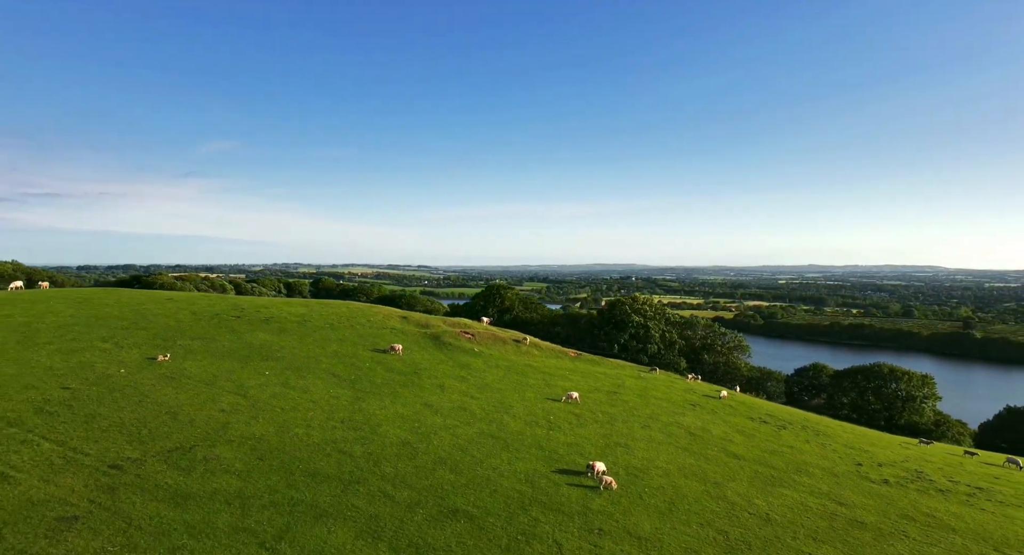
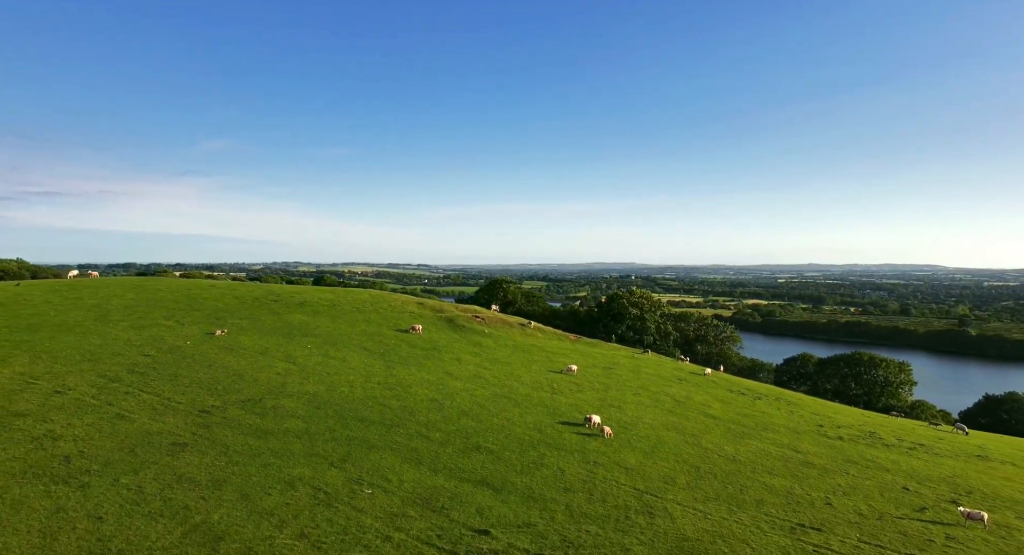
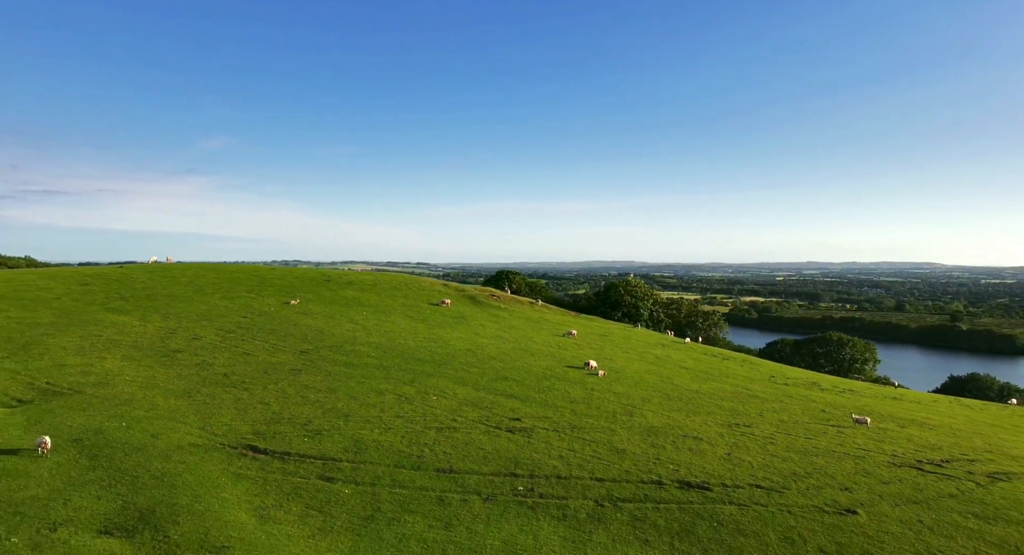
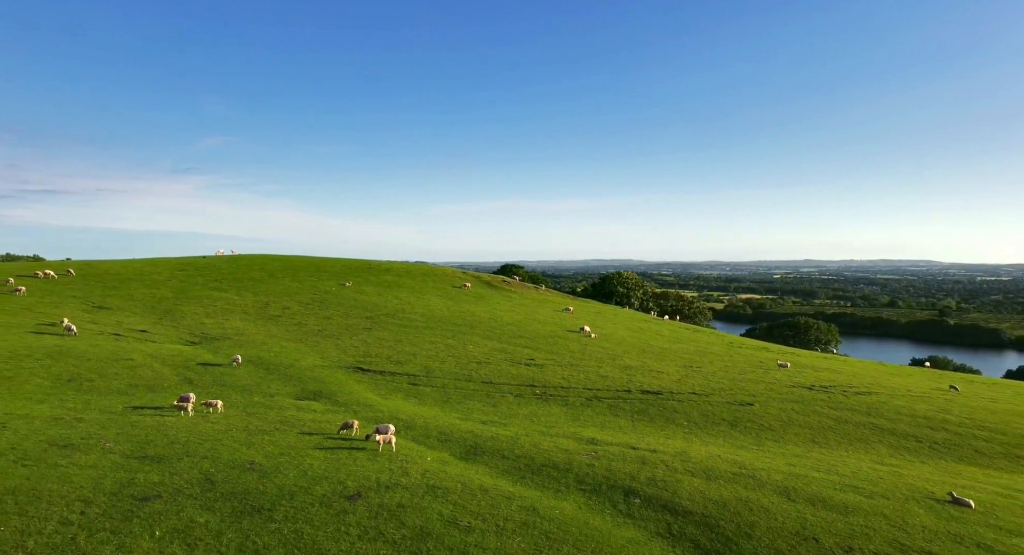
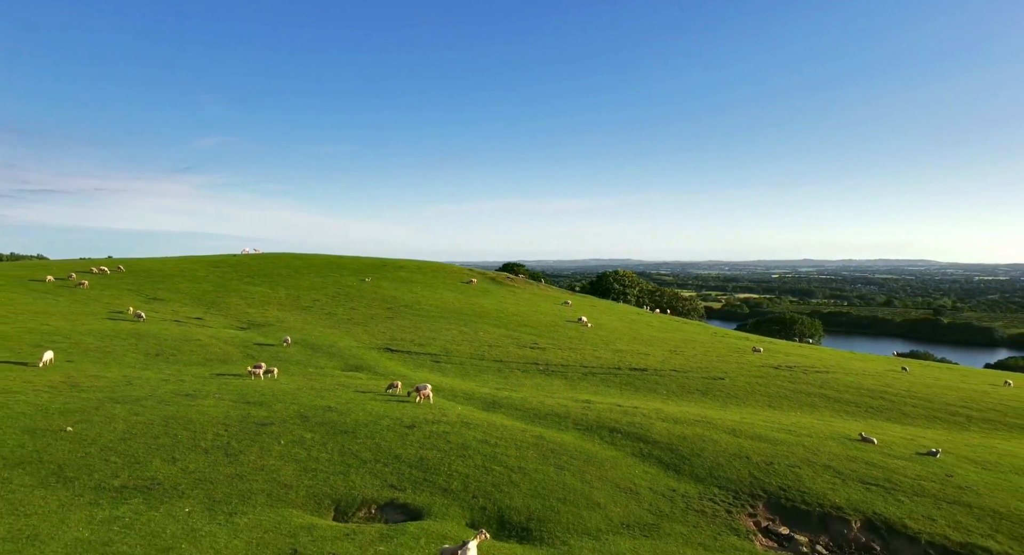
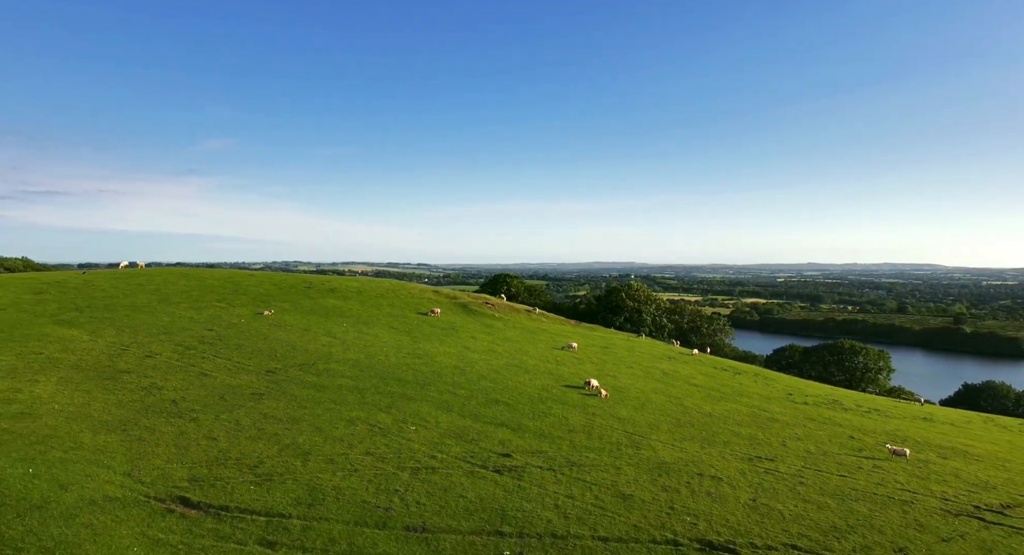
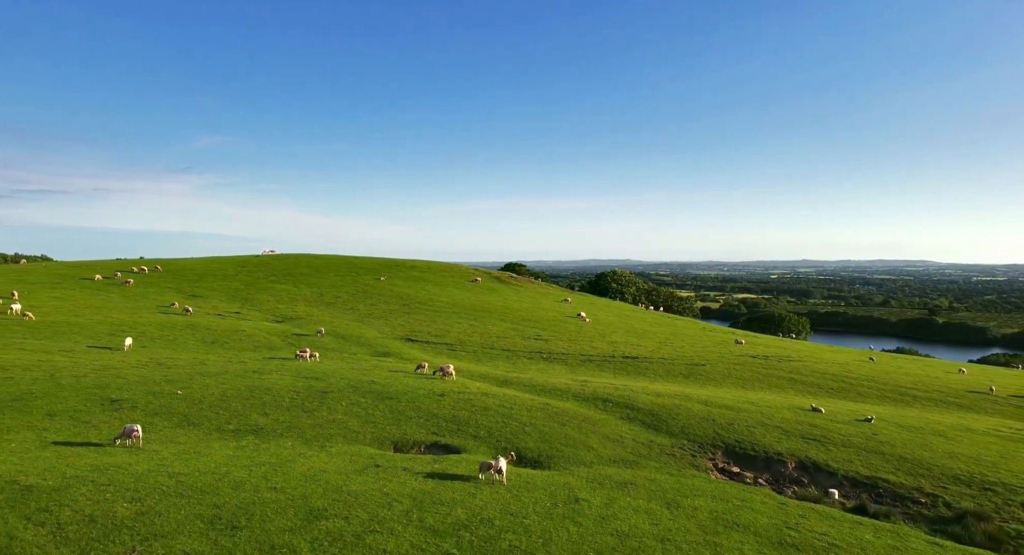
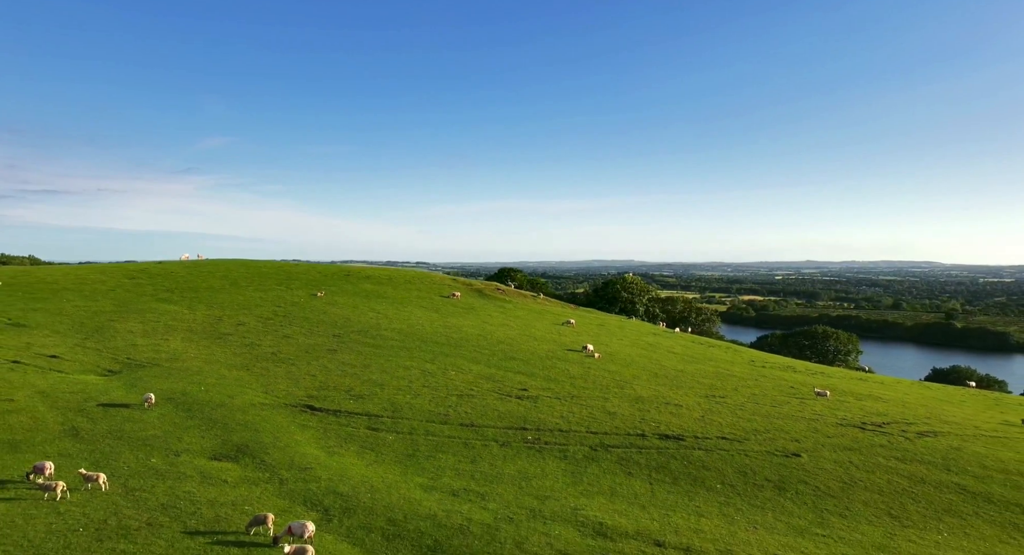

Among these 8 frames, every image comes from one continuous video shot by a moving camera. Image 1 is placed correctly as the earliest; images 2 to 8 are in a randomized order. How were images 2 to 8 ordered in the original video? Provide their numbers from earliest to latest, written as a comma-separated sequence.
2, 6, 3, 8, 4, 5, 7
